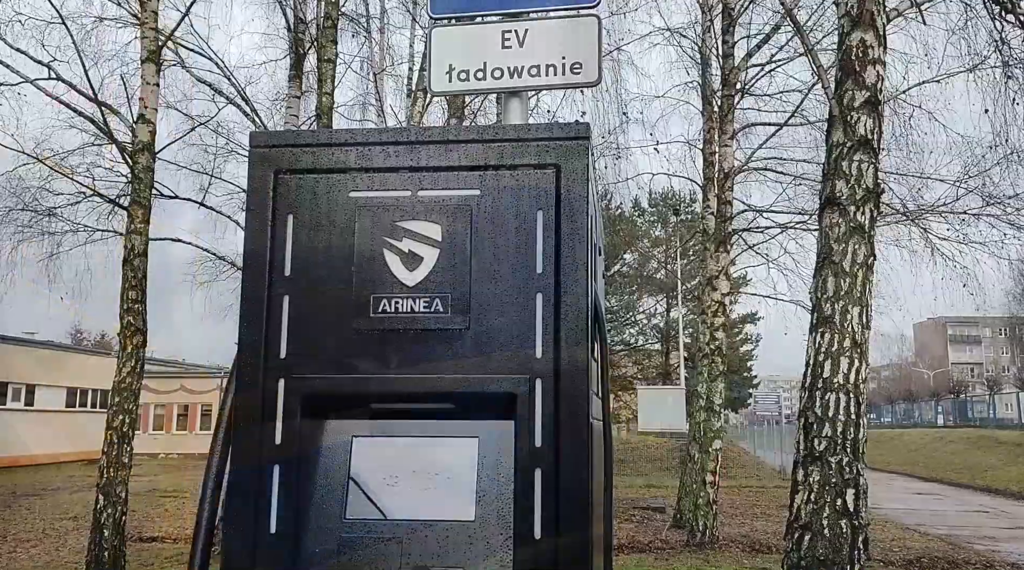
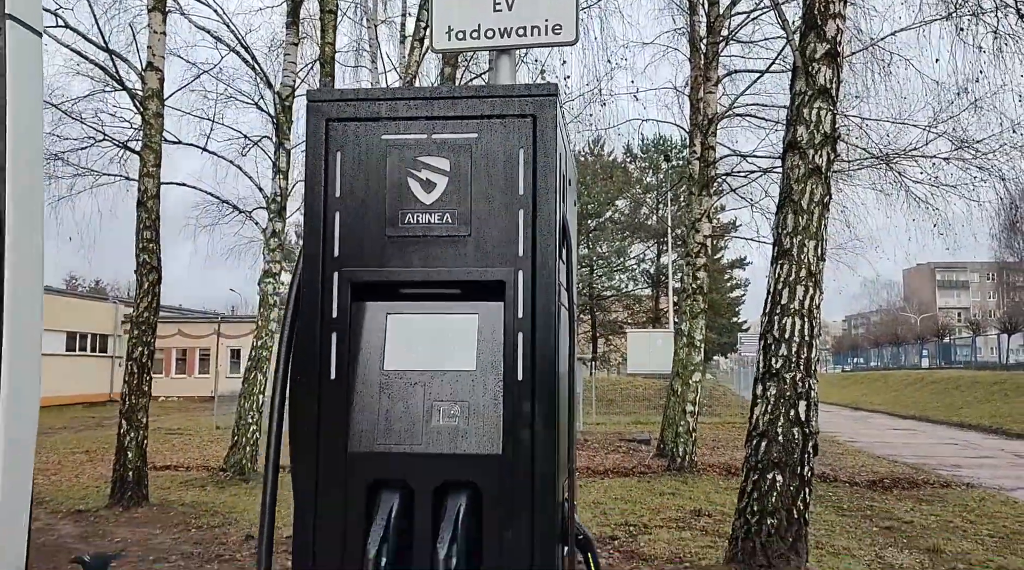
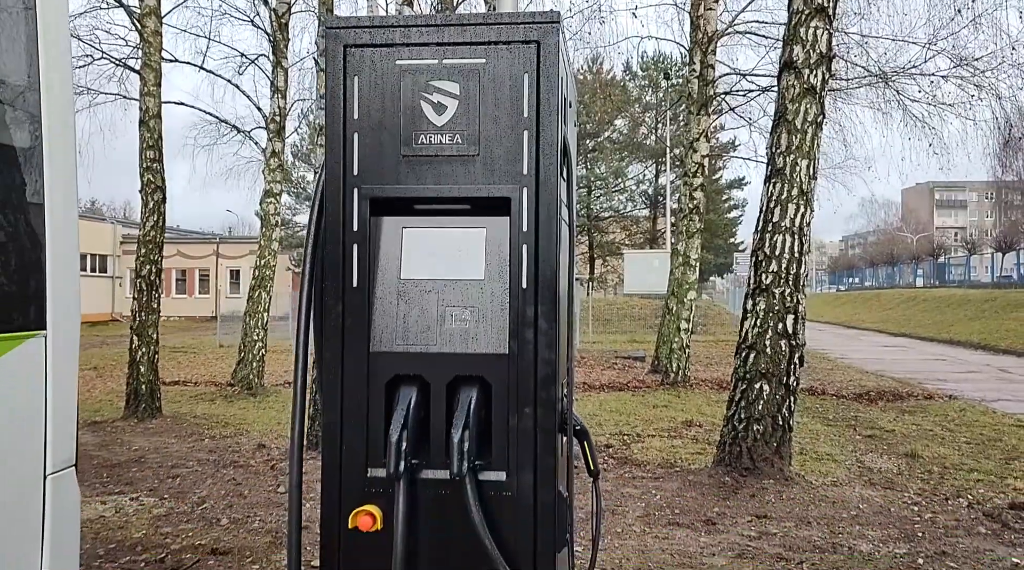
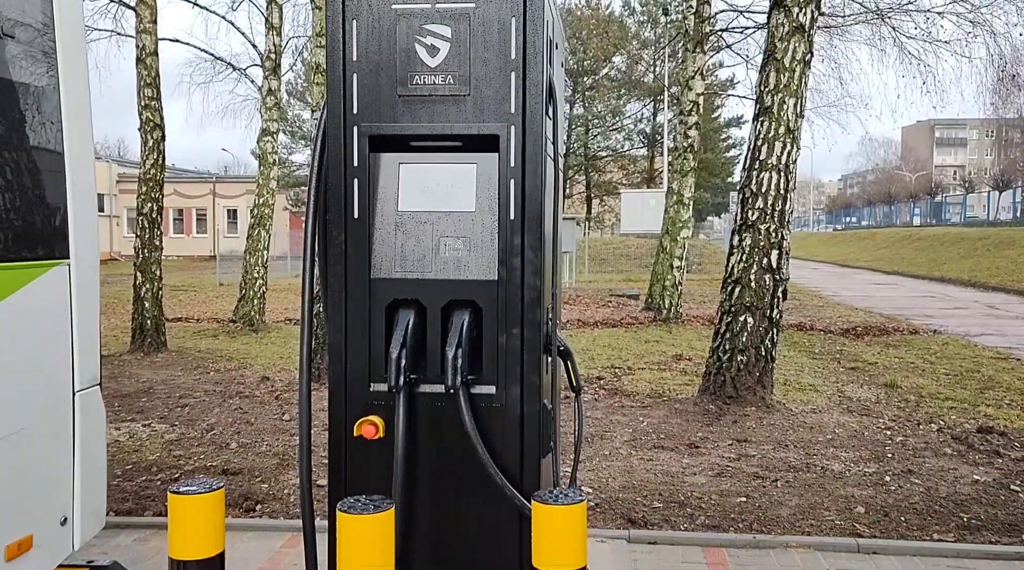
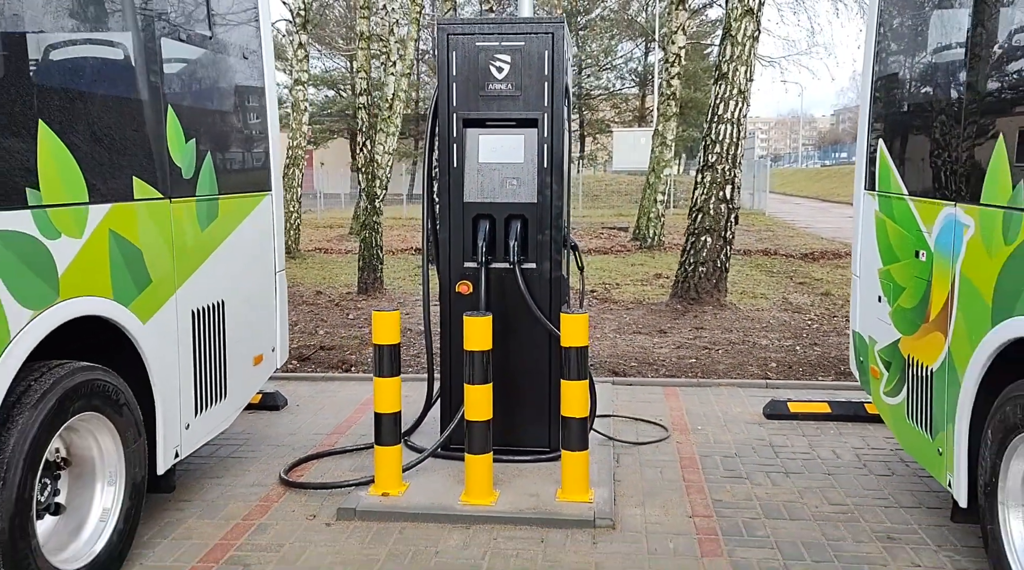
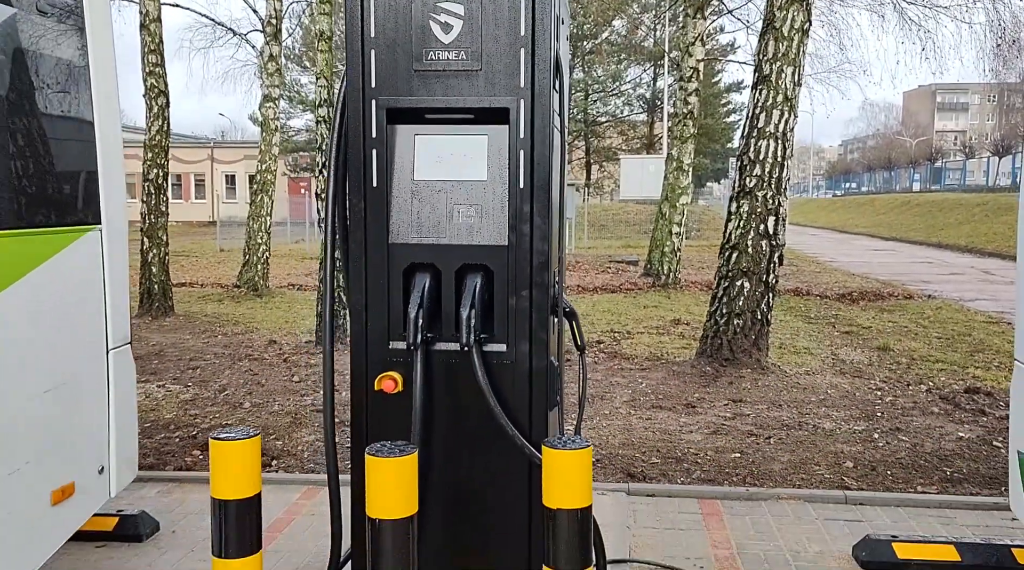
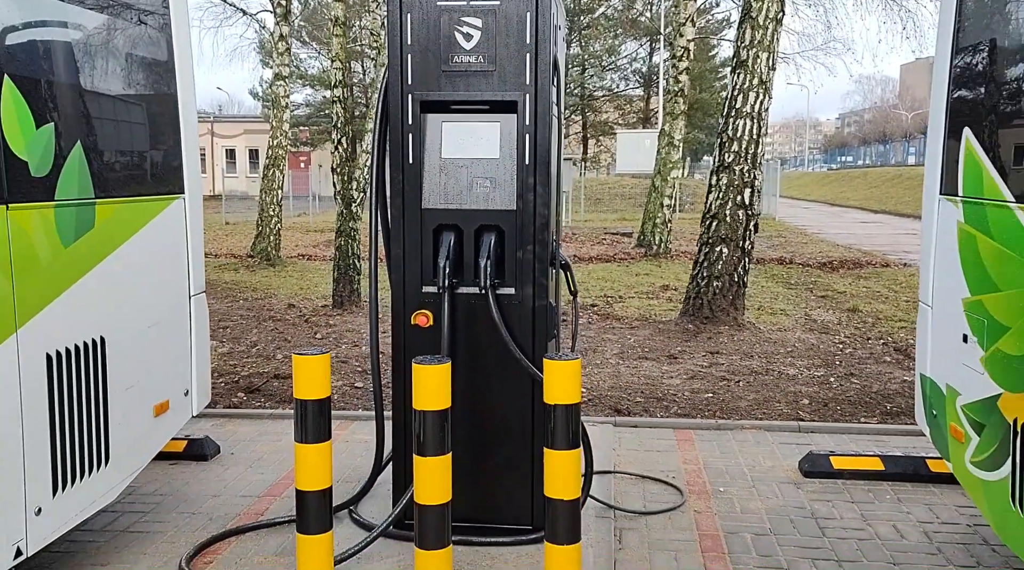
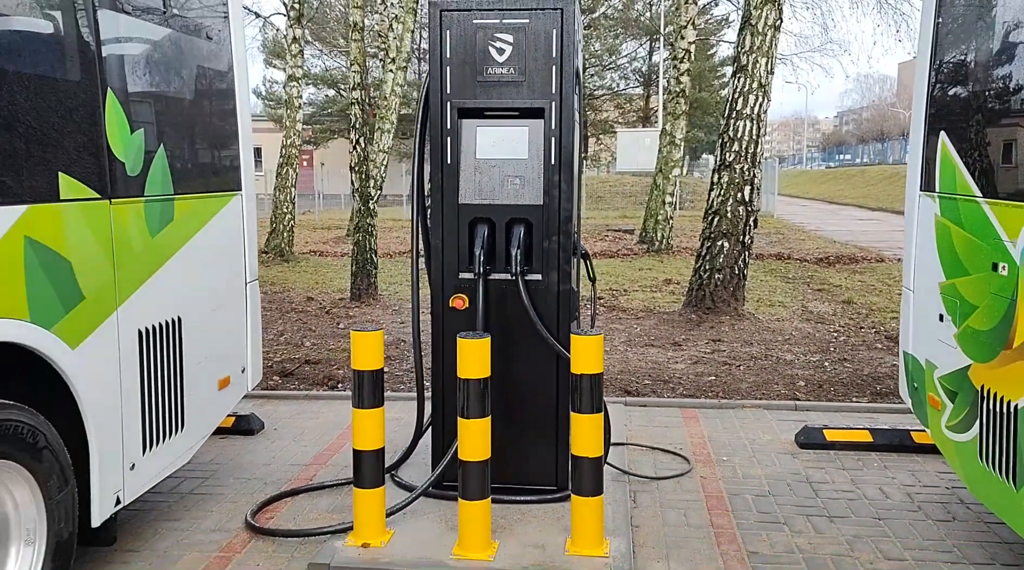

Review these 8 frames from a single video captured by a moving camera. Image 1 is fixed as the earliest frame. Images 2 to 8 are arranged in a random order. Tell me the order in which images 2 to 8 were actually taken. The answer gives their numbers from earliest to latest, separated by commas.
2, 3, 4, 6, 7, 8, 5
